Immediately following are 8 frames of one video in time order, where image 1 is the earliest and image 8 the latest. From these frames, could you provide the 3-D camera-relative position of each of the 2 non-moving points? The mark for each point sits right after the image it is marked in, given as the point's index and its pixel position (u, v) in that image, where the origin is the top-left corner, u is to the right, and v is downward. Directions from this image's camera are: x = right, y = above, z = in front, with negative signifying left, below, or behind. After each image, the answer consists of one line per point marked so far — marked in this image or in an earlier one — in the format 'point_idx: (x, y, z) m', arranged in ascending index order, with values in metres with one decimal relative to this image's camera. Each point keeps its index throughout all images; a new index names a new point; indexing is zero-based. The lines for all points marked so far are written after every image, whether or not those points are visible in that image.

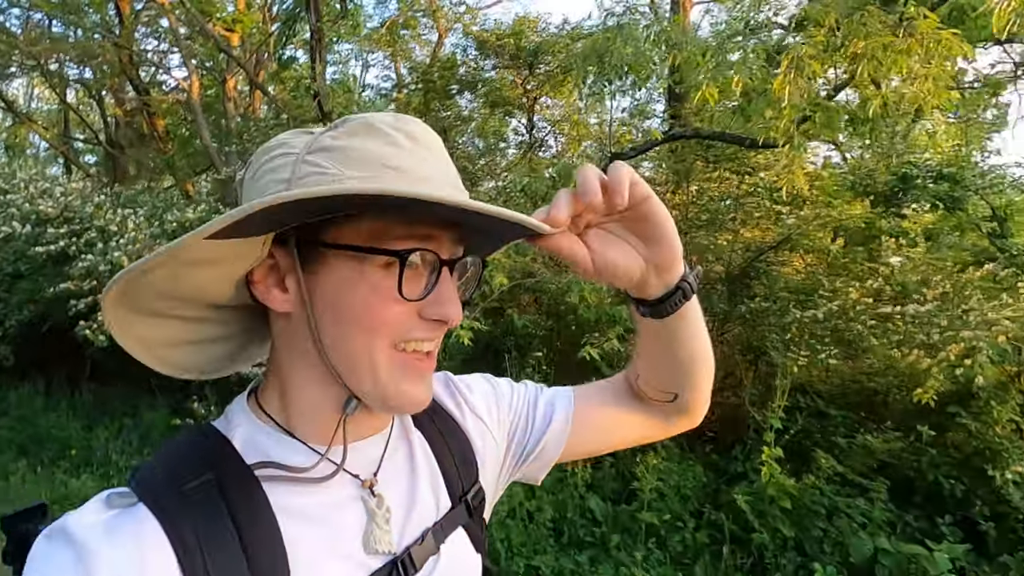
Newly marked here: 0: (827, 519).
0: (+2.2, -1.6, +3.9) m
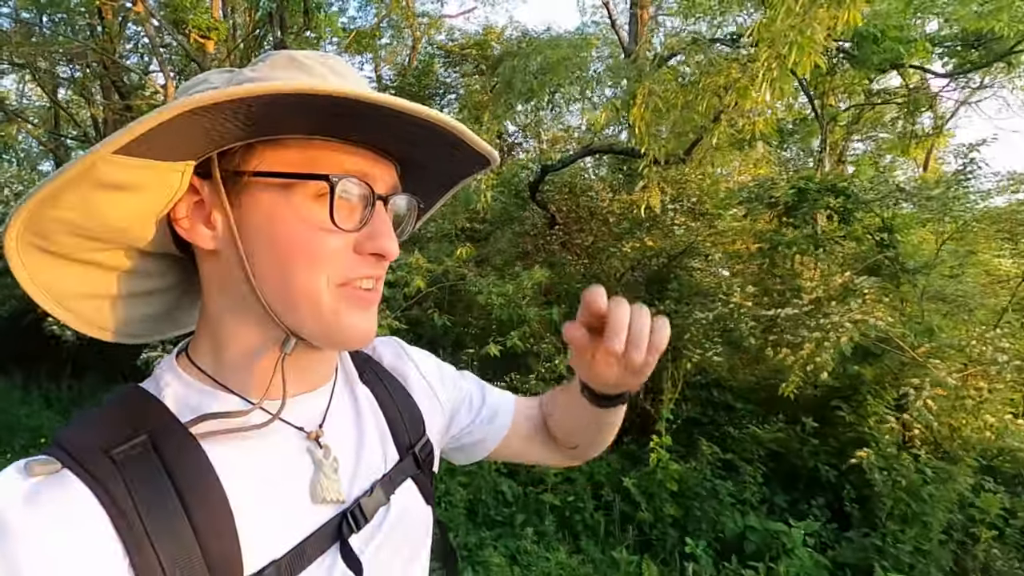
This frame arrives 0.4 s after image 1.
0: (+1.5, -1.7, +4.3) m
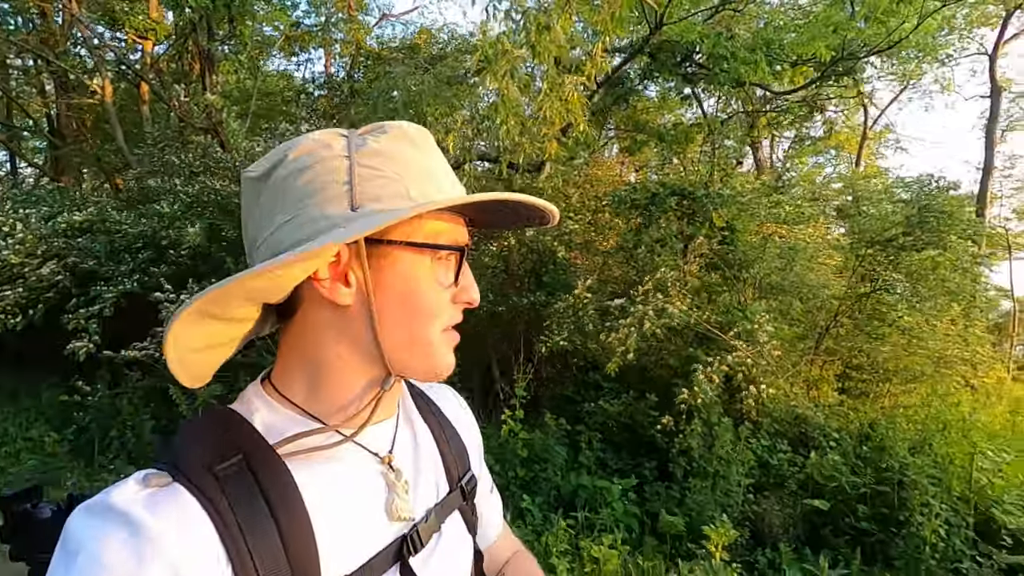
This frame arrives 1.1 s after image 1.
0: (+0.4, -1.6, +5.0) m
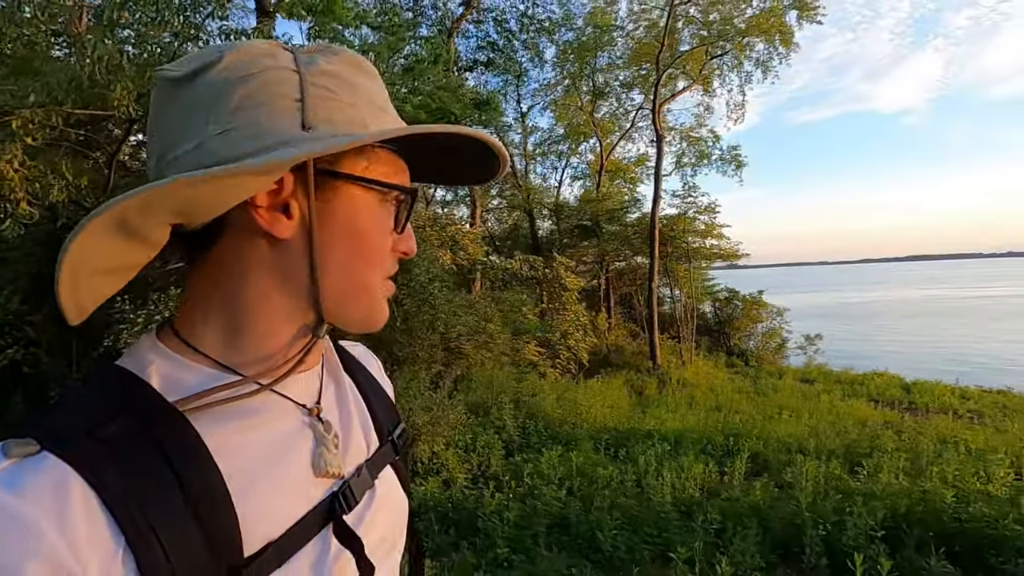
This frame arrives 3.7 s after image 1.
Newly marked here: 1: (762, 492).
0: (-5.2, -1.8, +6.7) m
1: (+2.5, -2.0, +5.4) m
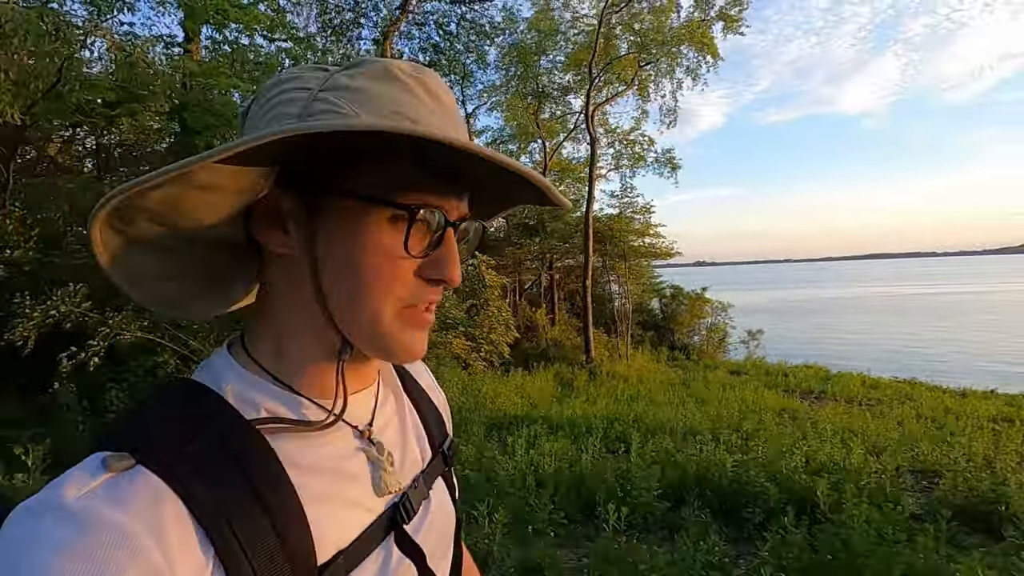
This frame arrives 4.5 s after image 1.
0: (-6.8, -1.7, +7.1) m
1: (+1.0, -2.0, +6.1) m
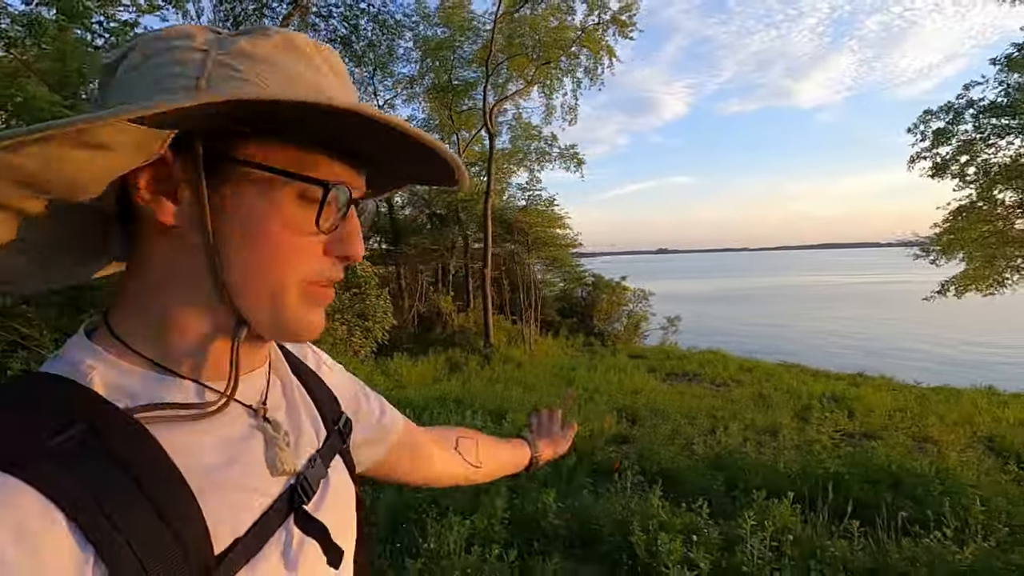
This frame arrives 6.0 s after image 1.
0: (-9.8, -1.6, +7.6) m
1: (-2.0, -1.9, +7.1) m
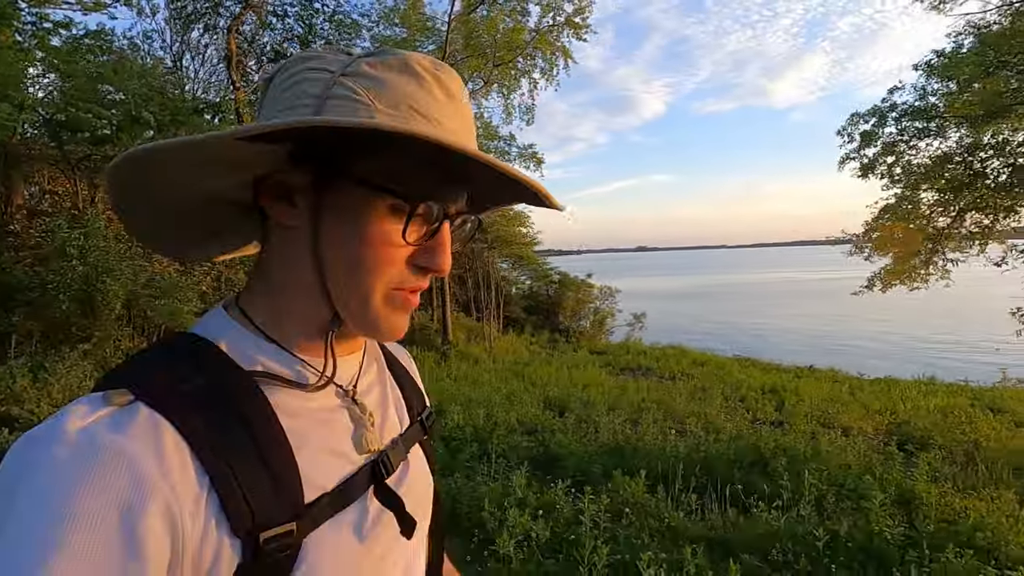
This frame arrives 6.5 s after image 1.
0: (-10.9, -1.6, +7.5) m
1: (-3.2, -1.9, +7.4) m
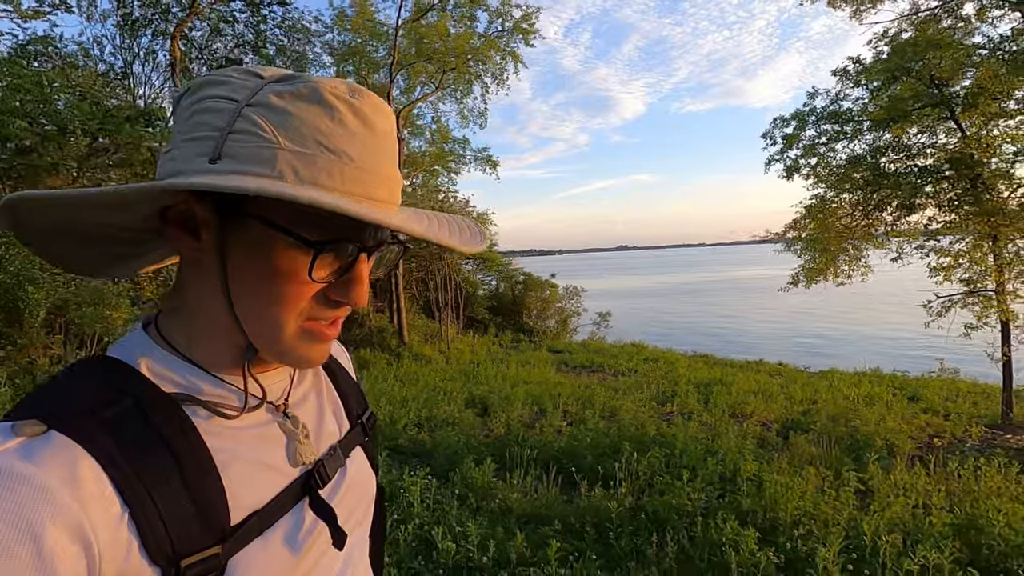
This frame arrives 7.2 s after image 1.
0: (-12.4, -1.8, +7.5) m
1: (-4.6, -2.0, +7.6) m
